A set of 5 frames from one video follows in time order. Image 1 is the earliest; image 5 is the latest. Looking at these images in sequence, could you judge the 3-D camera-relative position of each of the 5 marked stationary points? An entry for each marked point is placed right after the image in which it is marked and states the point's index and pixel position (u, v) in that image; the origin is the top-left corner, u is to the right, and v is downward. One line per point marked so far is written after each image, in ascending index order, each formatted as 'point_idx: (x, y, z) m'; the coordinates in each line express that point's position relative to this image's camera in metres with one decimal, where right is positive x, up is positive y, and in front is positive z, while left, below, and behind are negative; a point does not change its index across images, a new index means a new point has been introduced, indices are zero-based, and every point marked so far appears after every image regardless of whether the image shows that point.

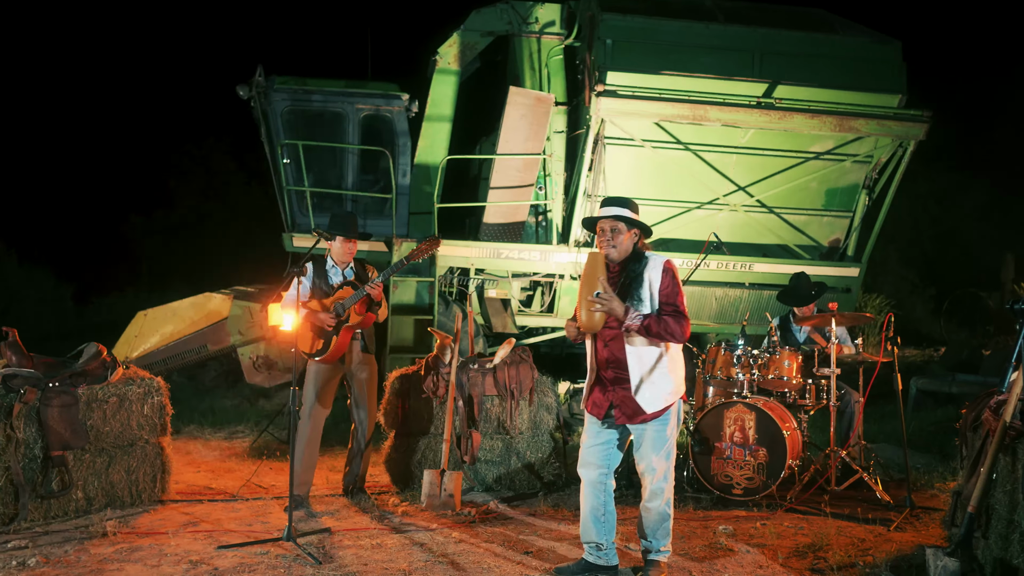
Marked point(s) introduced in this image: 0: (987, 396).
0: (+2.7, -0.6, +4.3) m
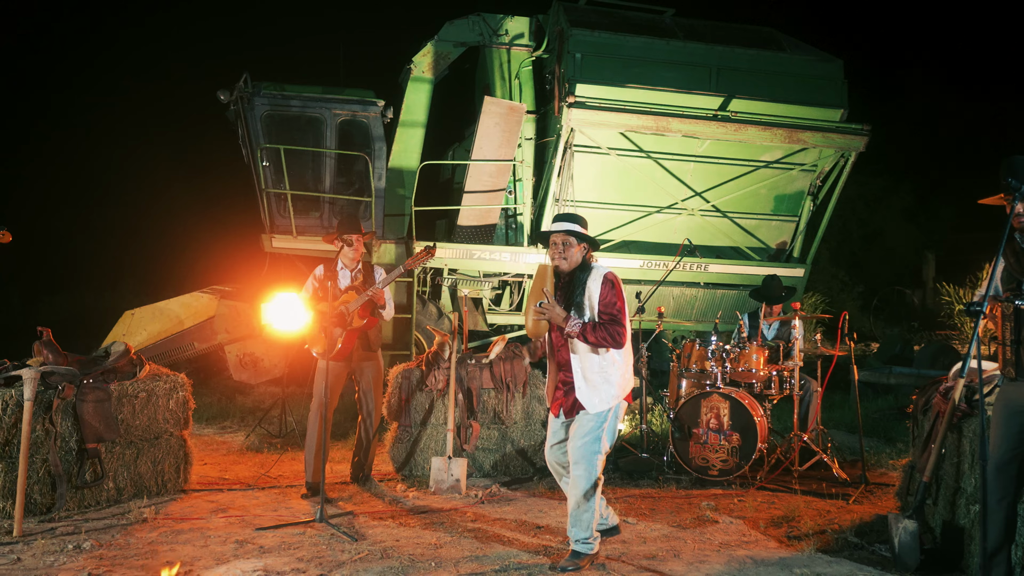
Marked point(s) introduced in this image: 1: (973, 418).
0: (+2.8, -0.6, +5.0) m
1: (+2.7, -0.7, +4.3) m
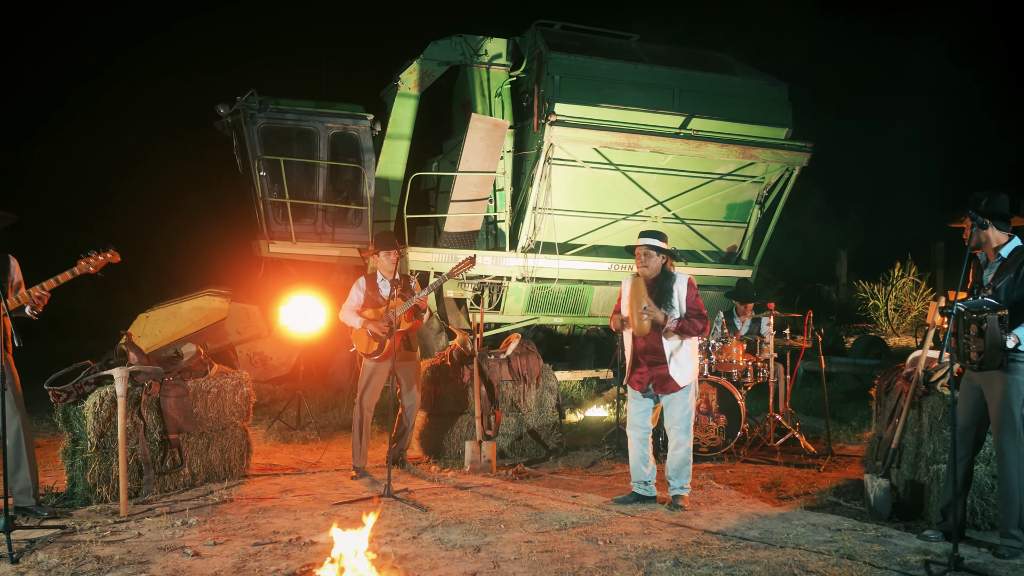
0: (+3.1, -0.7, +6.1) m
1: (+3.0, -0.8, +5.4) m
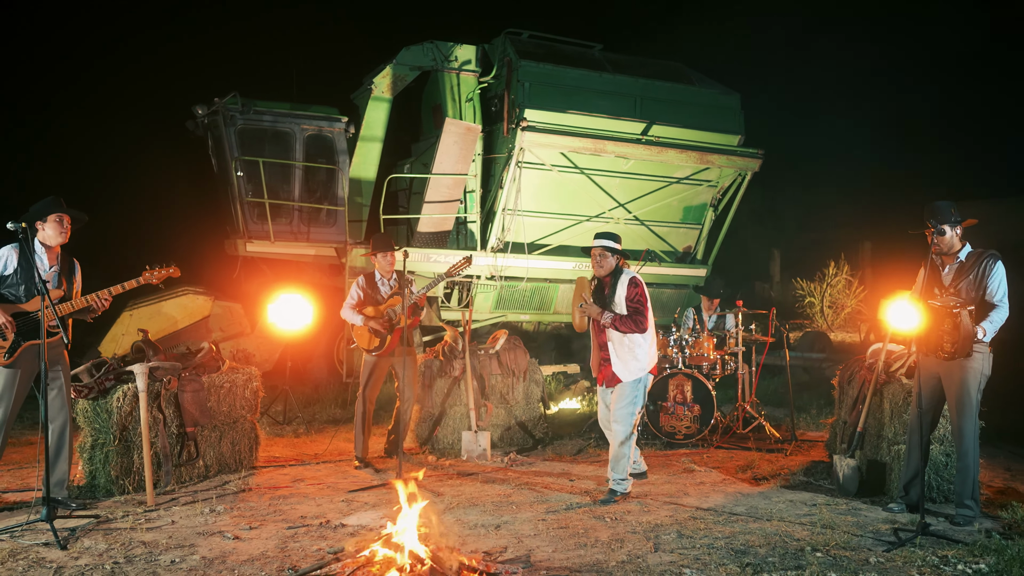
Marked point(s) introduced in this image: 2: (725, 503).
0: (+3.1, -0.7, +6.8) m
1: (+3.1, -0.8, +6.1) m
2: (+1.7, -1.7, +5.9) m
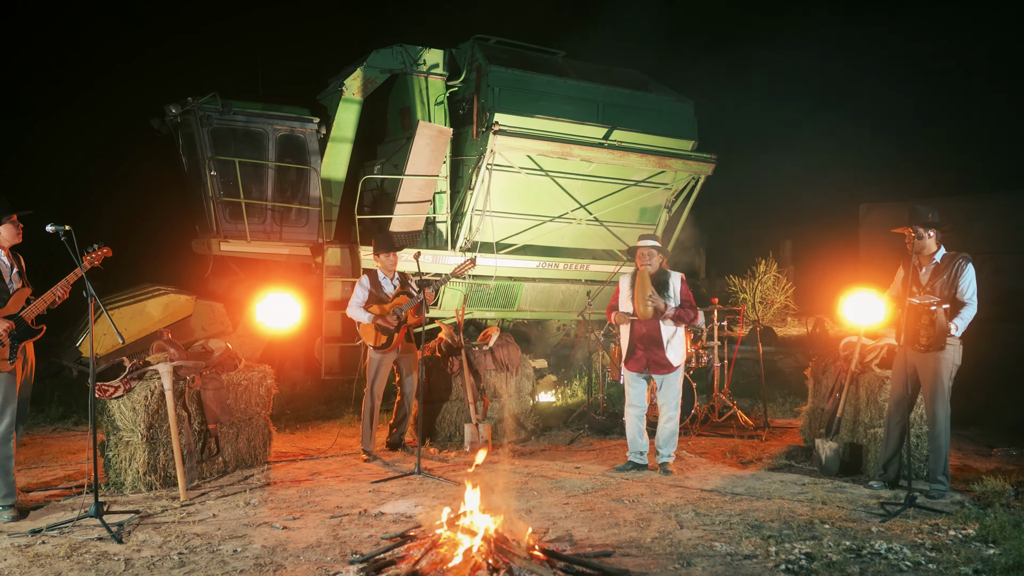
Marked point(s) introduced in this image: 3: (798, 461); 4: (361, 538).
0: (+3.1, -0.7, +7.4) m
1: (+3.2, -0.8, +6.7) m
2: (+1.8, -1.7, +6.4) m
3: (+2.7, -1.7, +7.2) m
4: (-1.0, -1.6, +4.8) m
